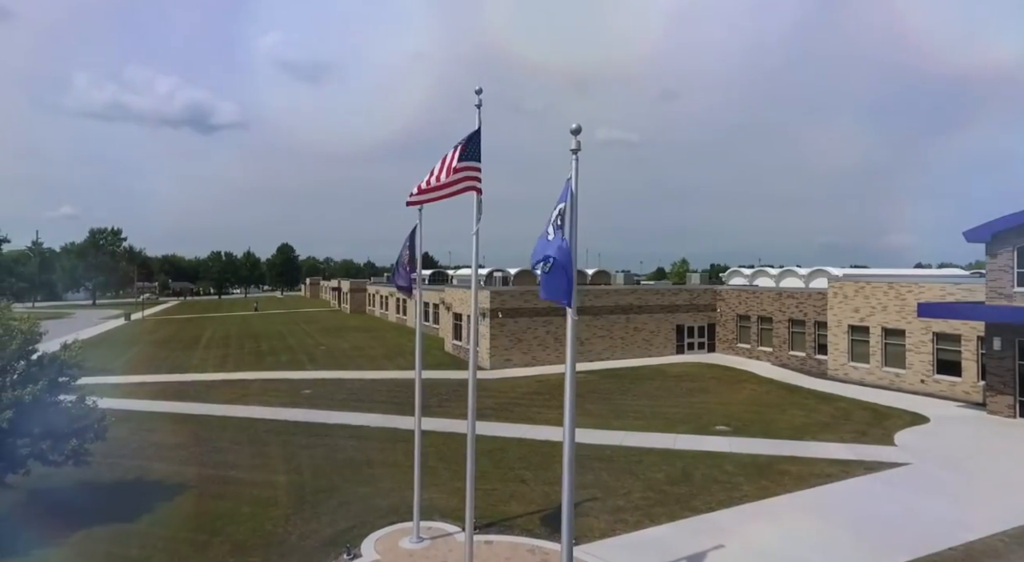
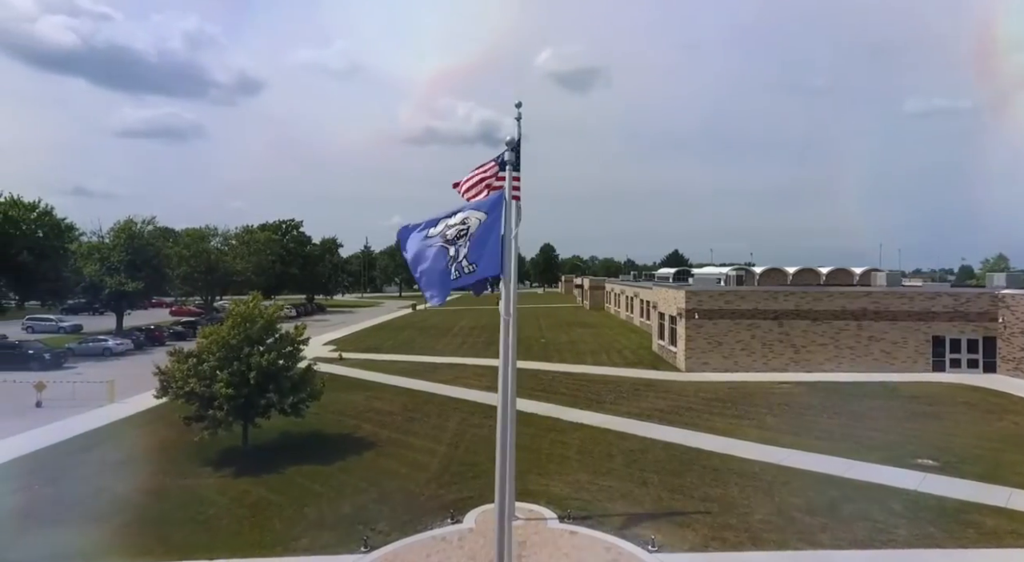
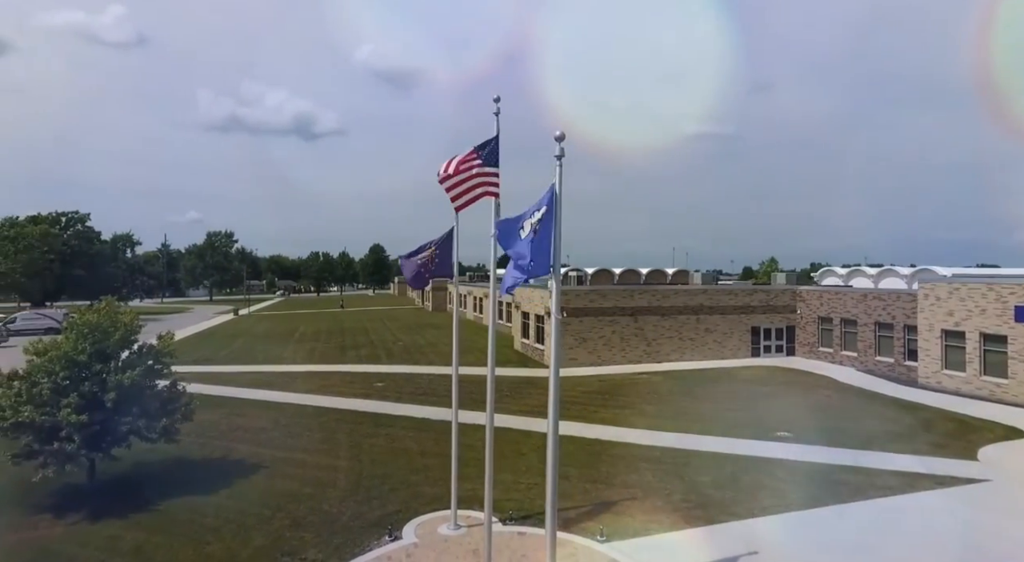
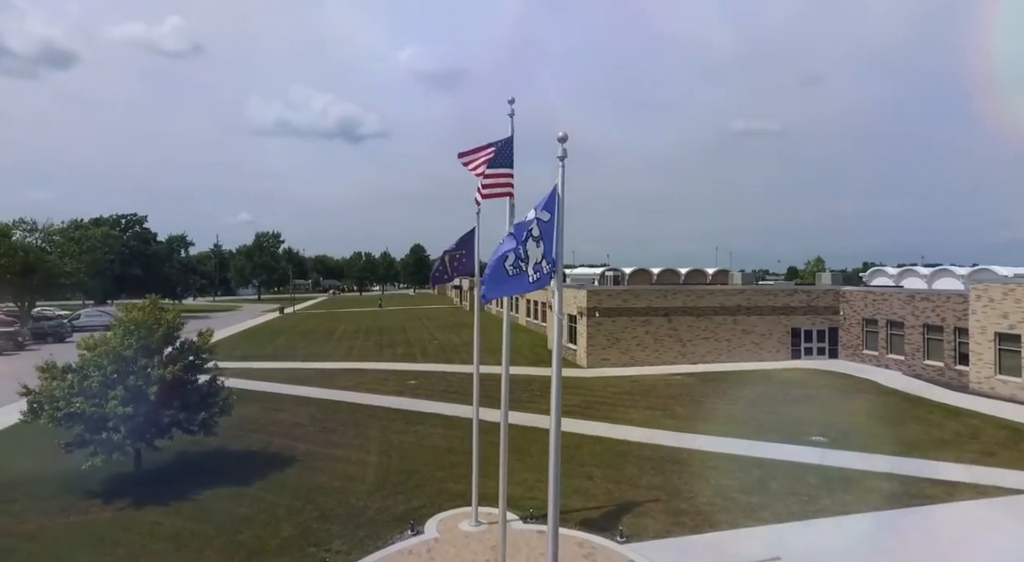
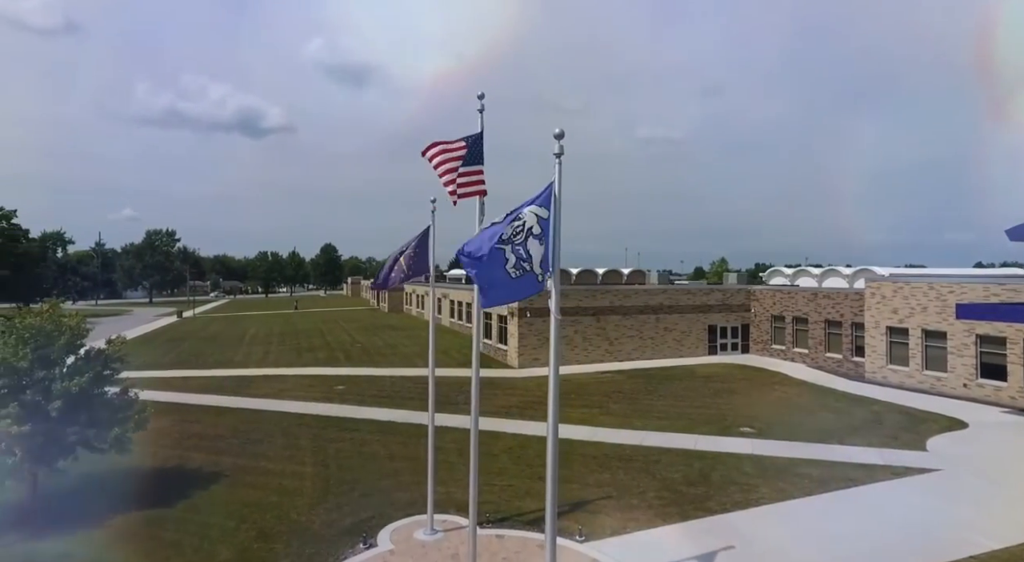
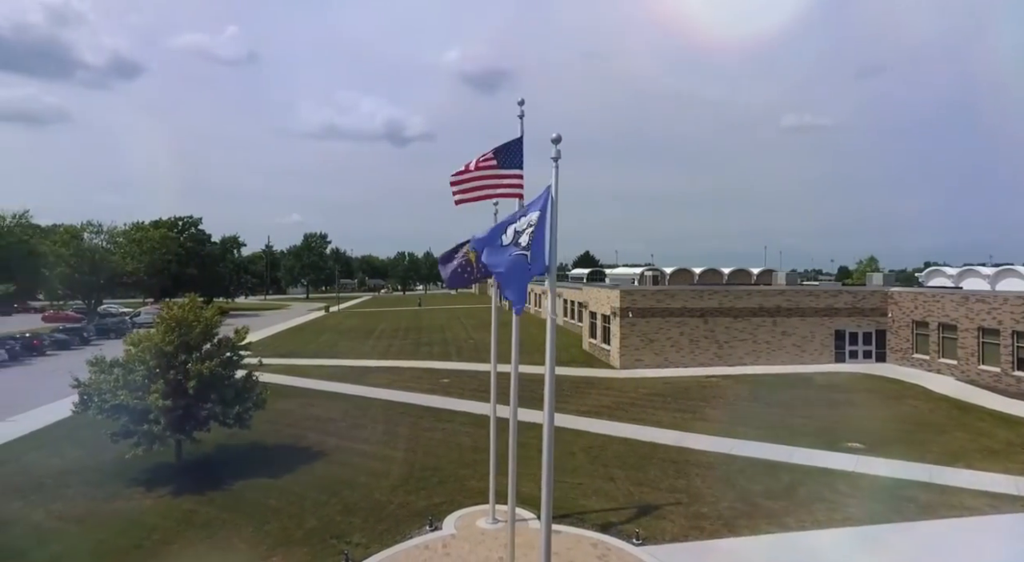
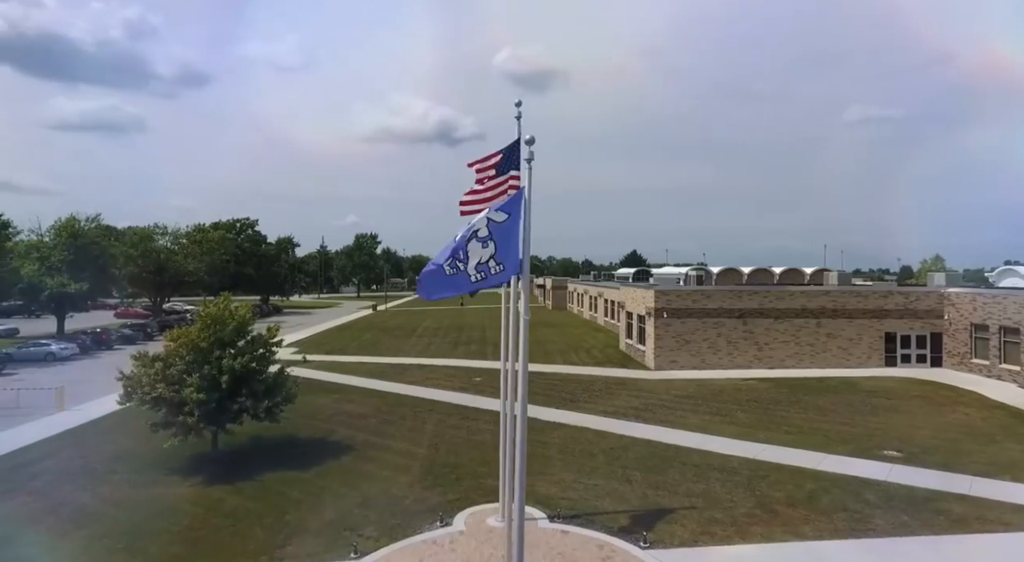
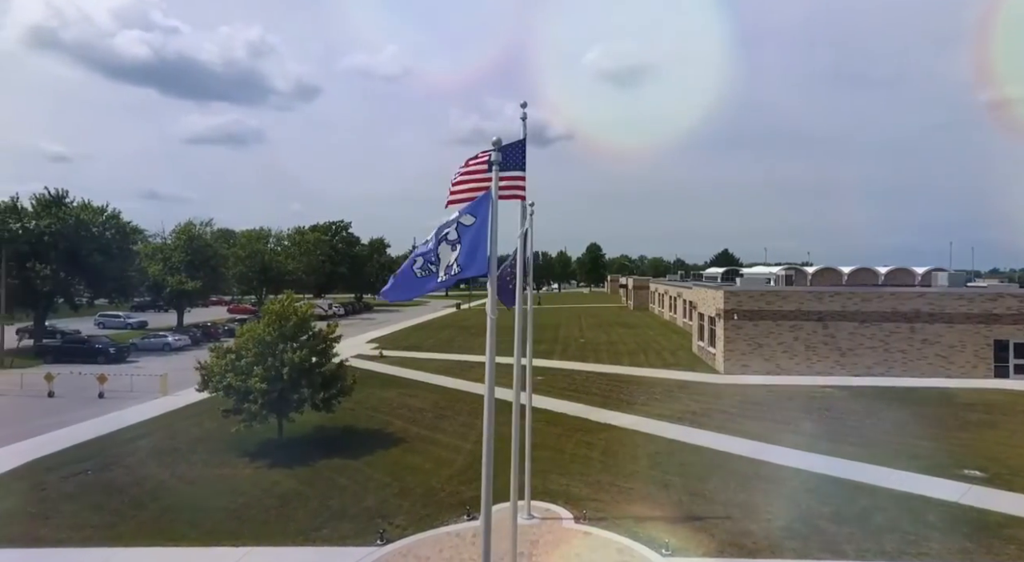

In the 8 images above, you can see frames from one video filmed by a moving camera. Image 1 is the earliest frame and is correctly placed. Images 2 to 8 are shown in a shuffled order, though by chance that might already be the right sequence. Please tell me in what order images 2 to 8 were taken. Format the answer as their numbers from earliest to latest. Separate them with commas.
5, 3, 4, 6, 7, 2, 8
